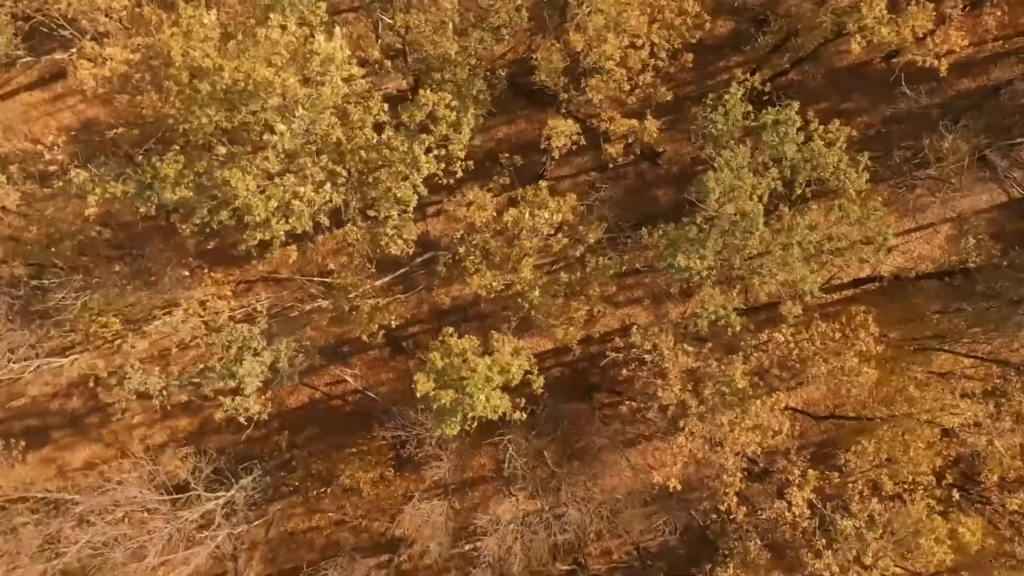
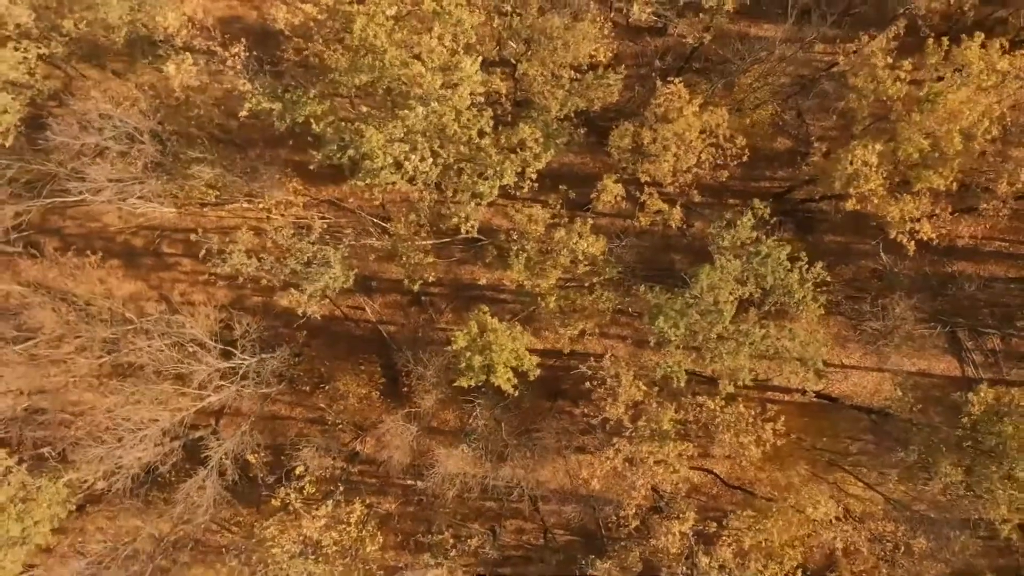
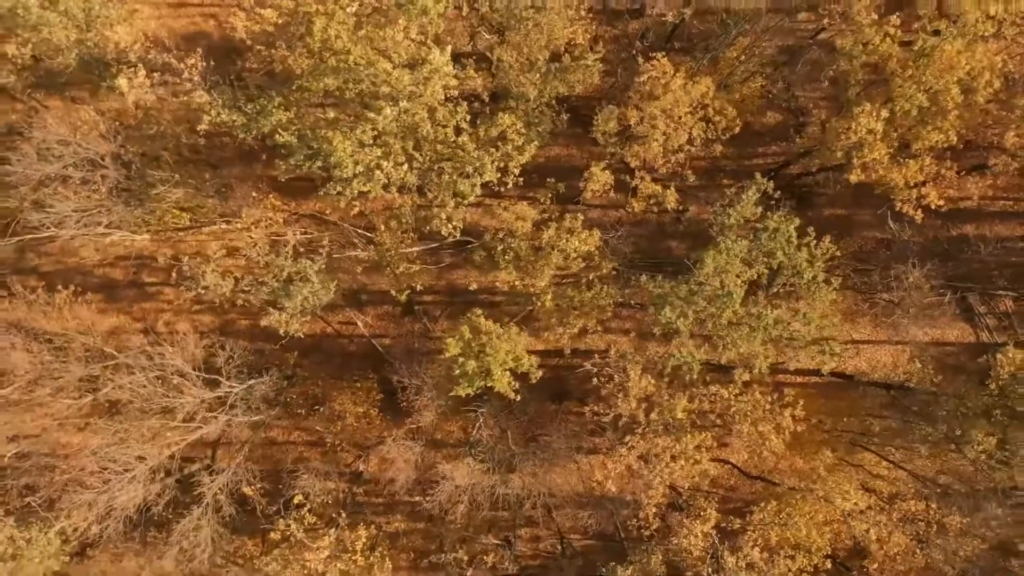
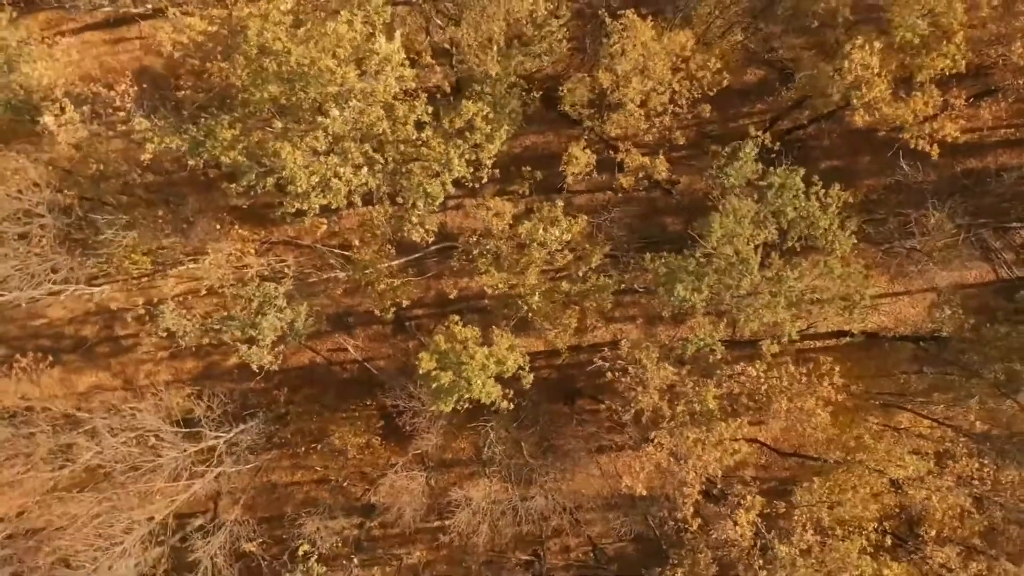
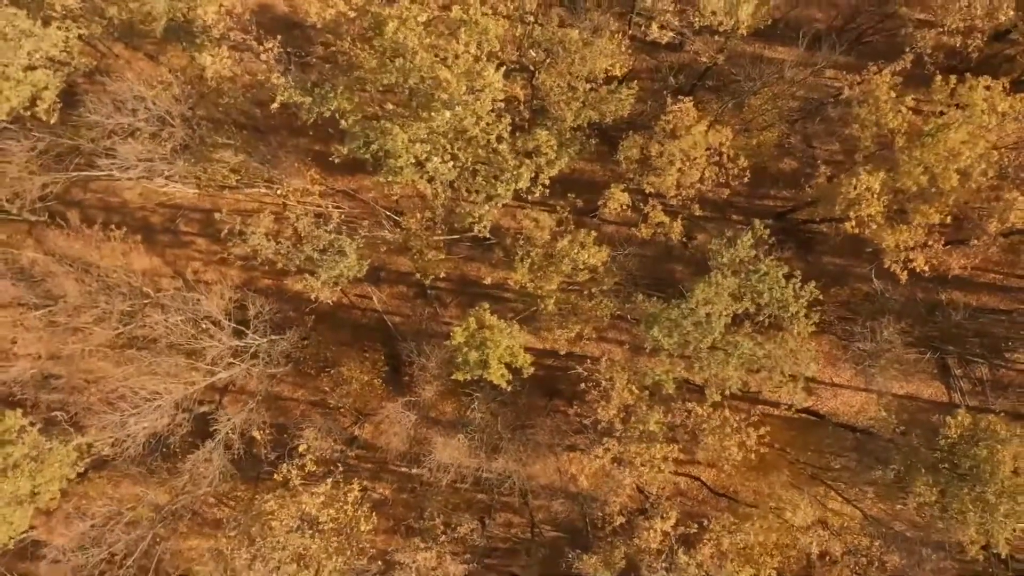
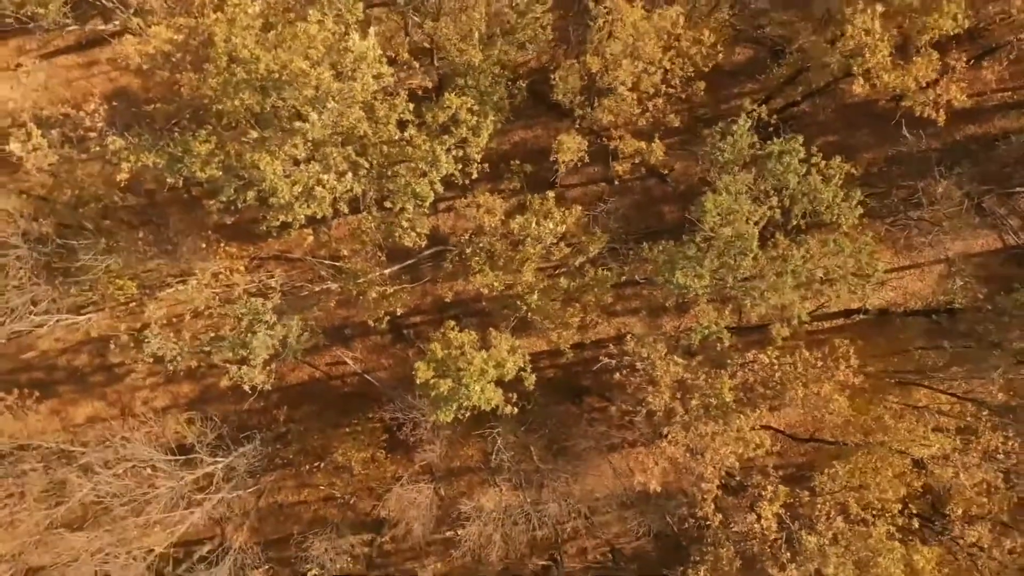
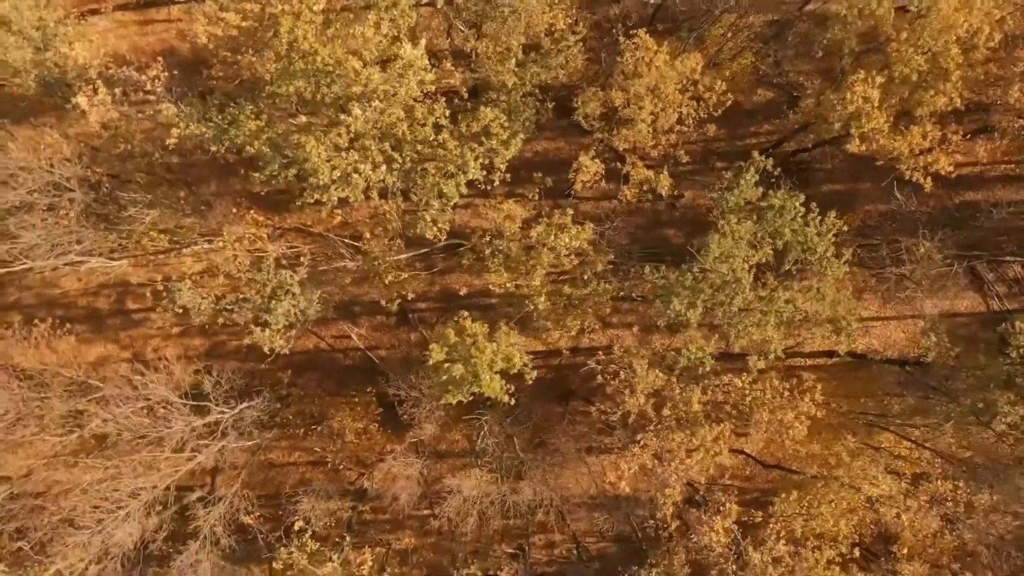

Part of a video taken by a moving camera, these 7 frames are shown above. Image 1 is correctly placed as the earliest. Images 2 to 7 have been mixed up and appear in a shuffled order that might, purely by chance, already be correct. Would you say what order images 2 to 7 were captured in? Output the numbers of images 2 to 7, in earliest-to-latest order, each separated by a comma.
6, 4, 7, 3, 2, 5
